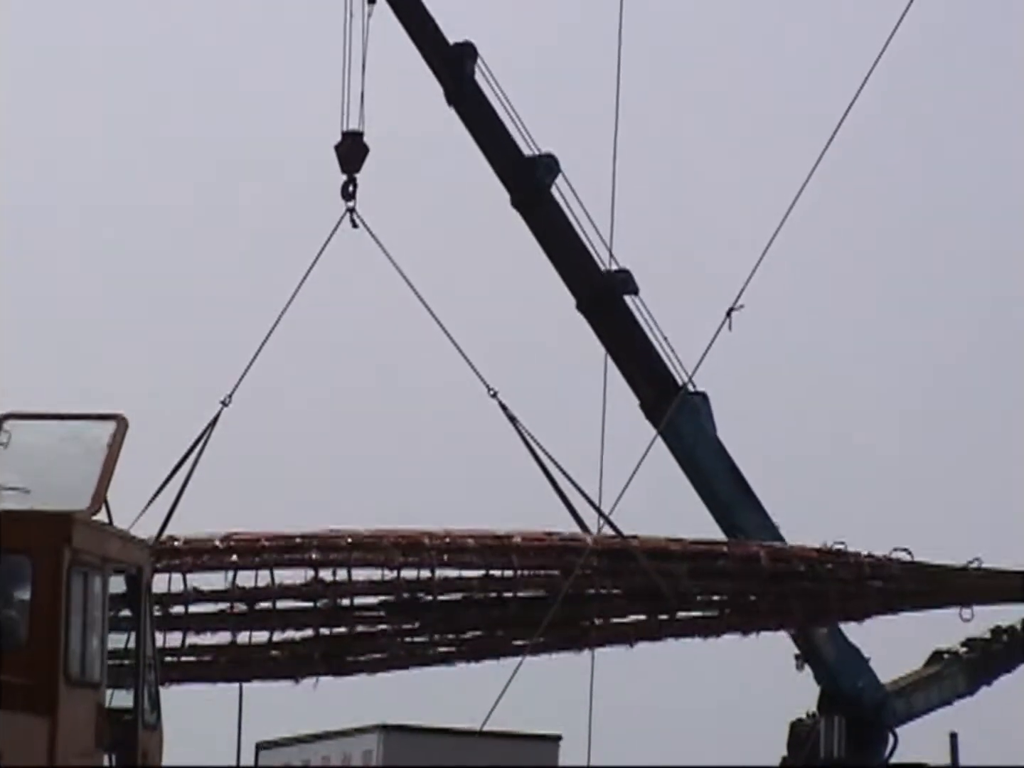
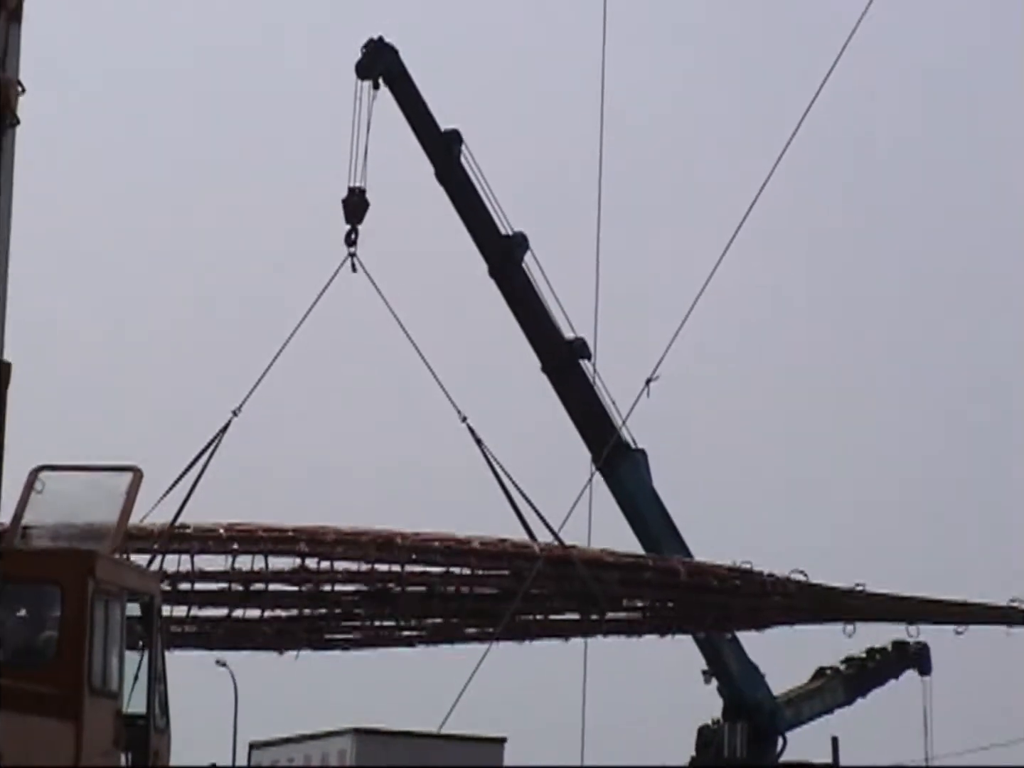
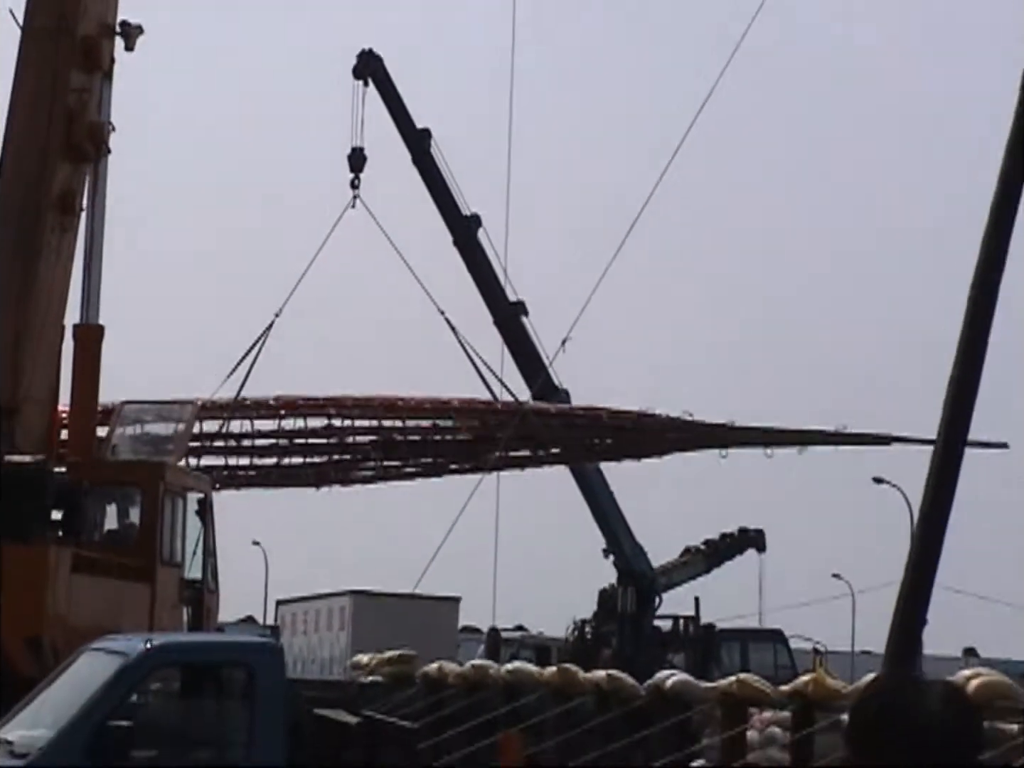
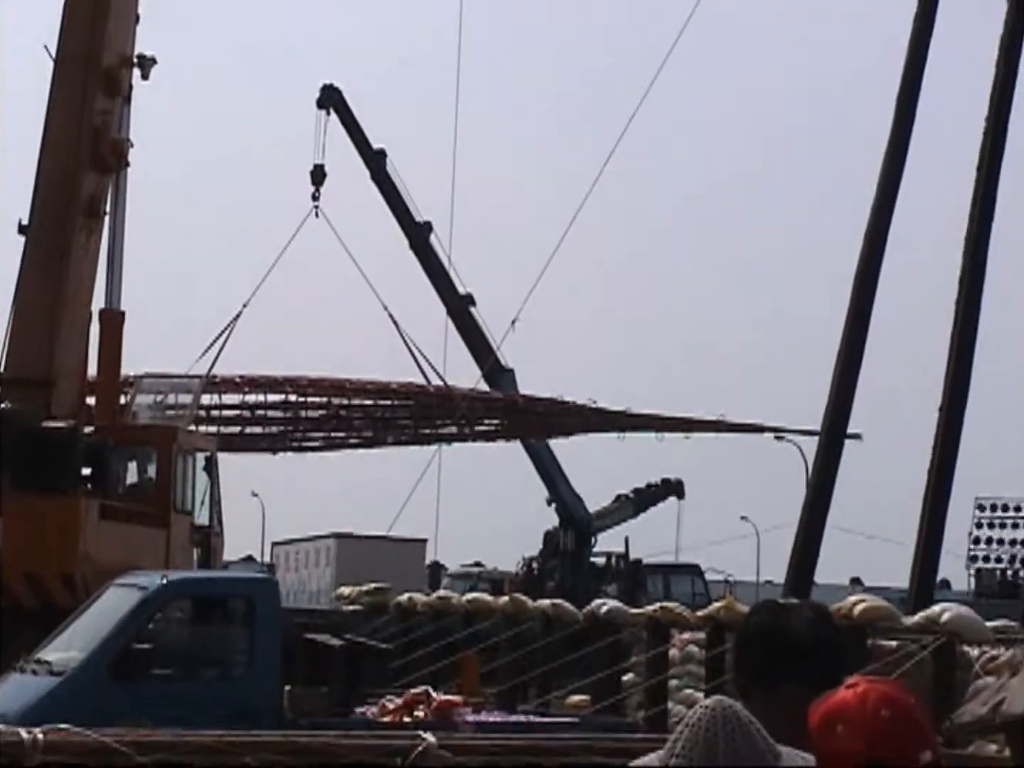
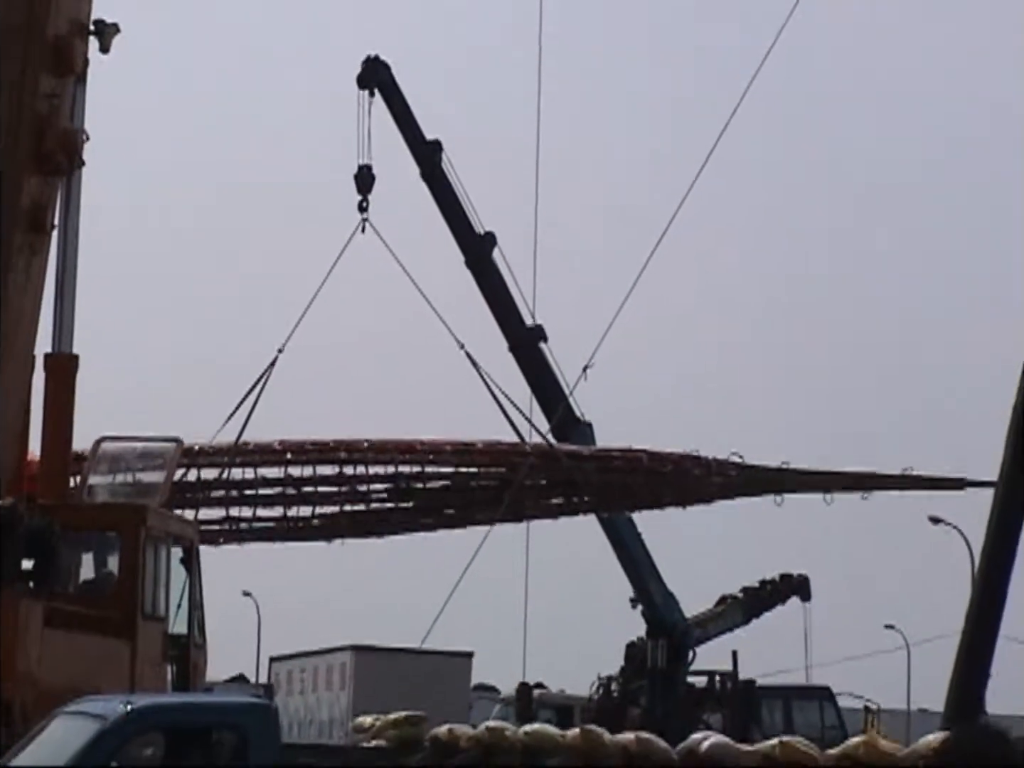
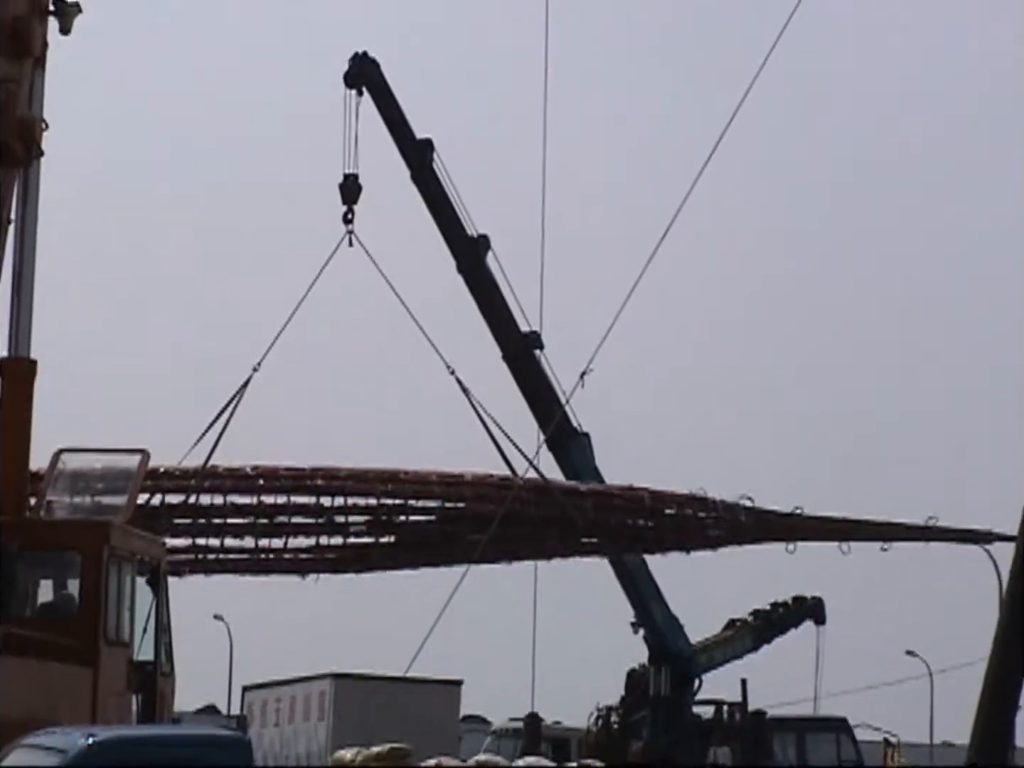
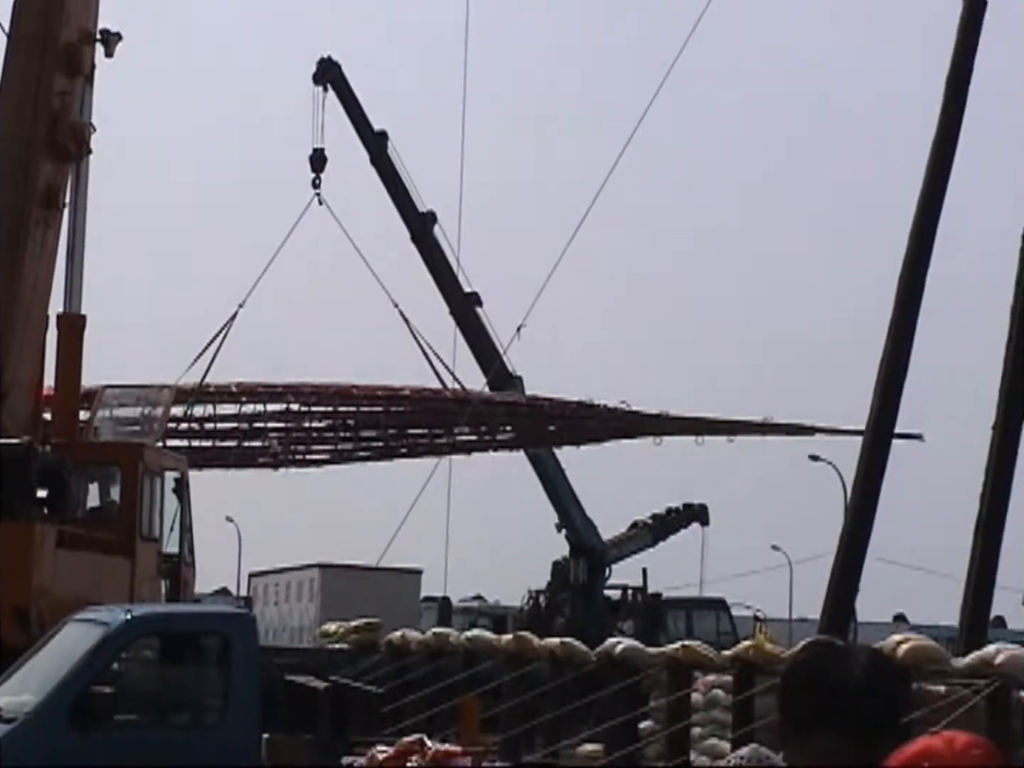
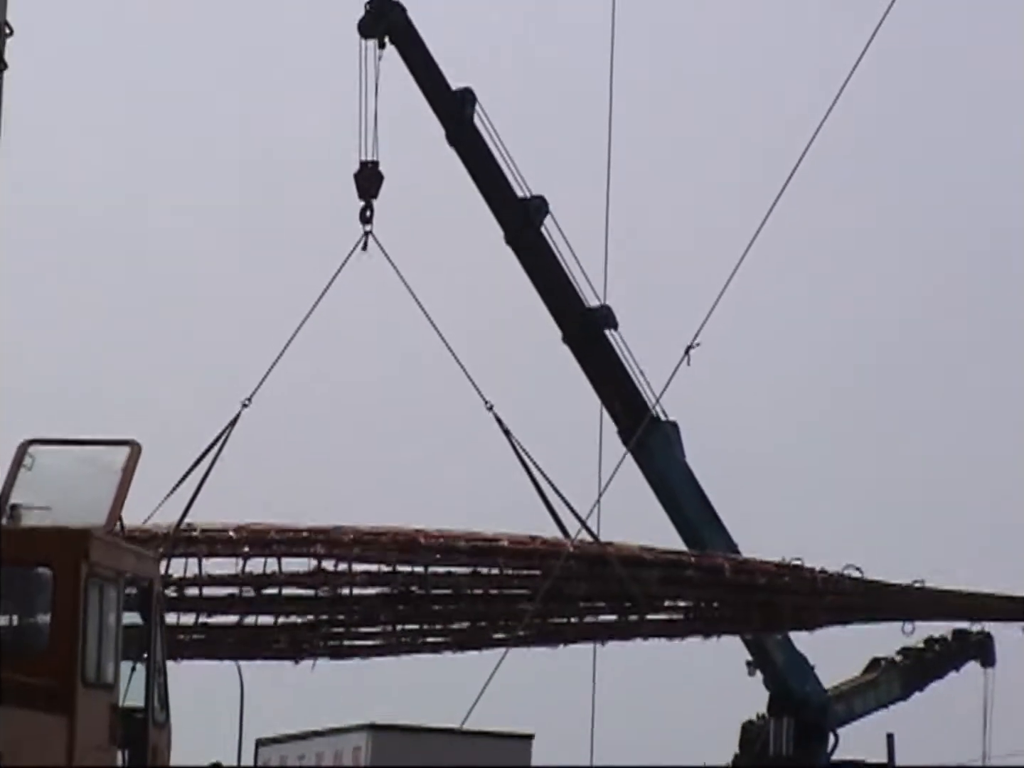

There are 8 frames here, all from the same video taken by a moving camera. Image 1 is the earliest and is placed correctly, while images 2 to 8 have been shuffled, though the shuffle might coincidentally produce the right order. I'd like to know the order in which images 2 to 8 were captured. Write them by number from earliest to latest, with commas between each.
8, 2, 6, 5, 3, 7, 4
